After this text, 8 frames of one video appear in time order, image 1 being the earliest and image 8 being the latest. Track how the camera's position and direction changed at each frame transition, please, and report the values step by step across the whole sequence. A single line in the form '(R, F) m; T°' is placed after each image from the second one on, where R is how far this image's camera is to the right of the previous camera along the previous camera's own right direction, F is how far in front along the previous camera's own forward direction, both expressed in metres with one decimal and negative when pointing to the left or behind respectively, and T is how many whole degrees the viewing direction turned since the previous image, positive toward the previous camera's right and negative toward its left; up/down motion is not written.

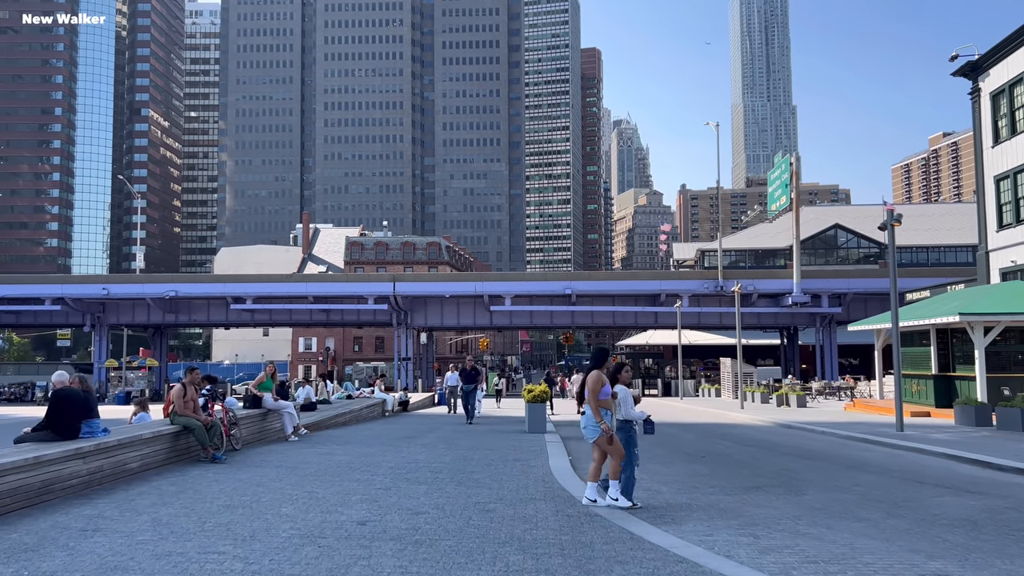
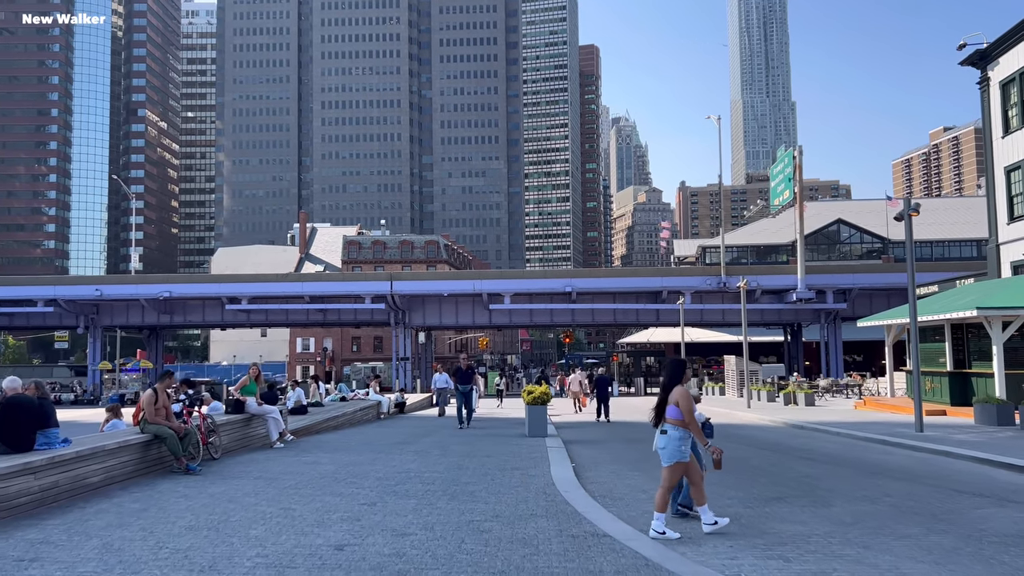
(0.0, +0.8) m; 0°
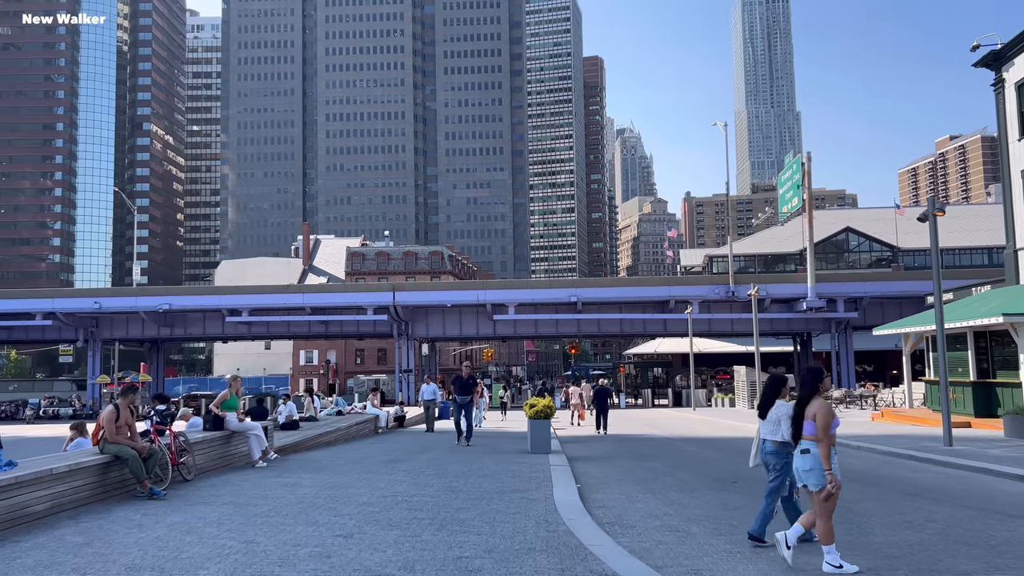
(+0.1, +0.9) m; 0°
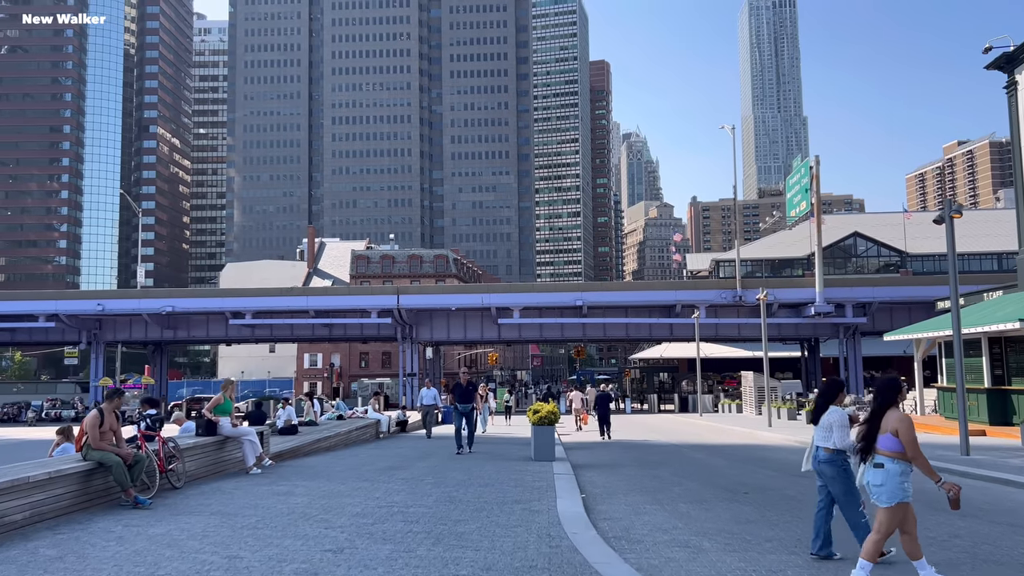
(0.0, +0.4) m; 0°
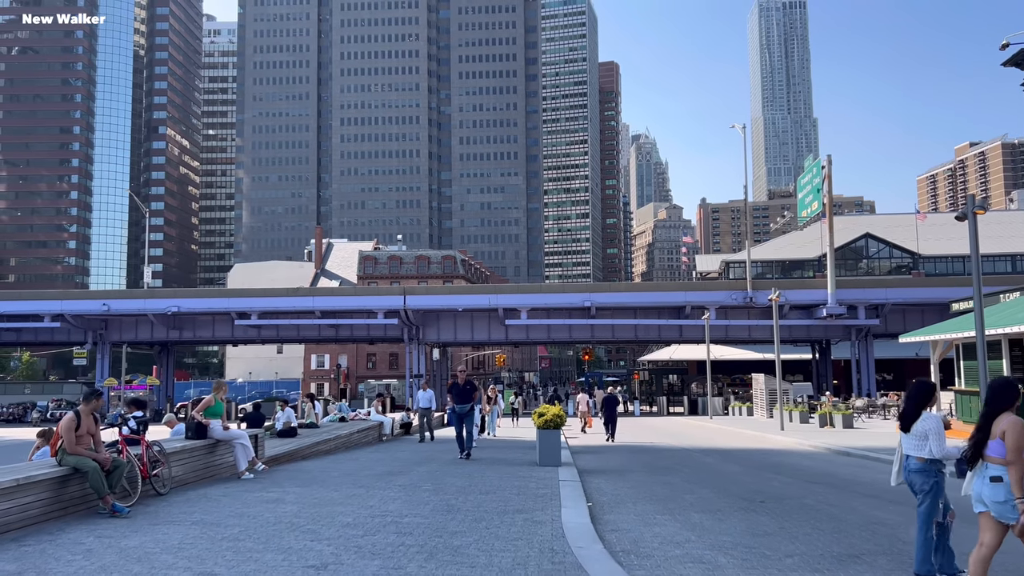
(+0.1, +0.5) m; -1°
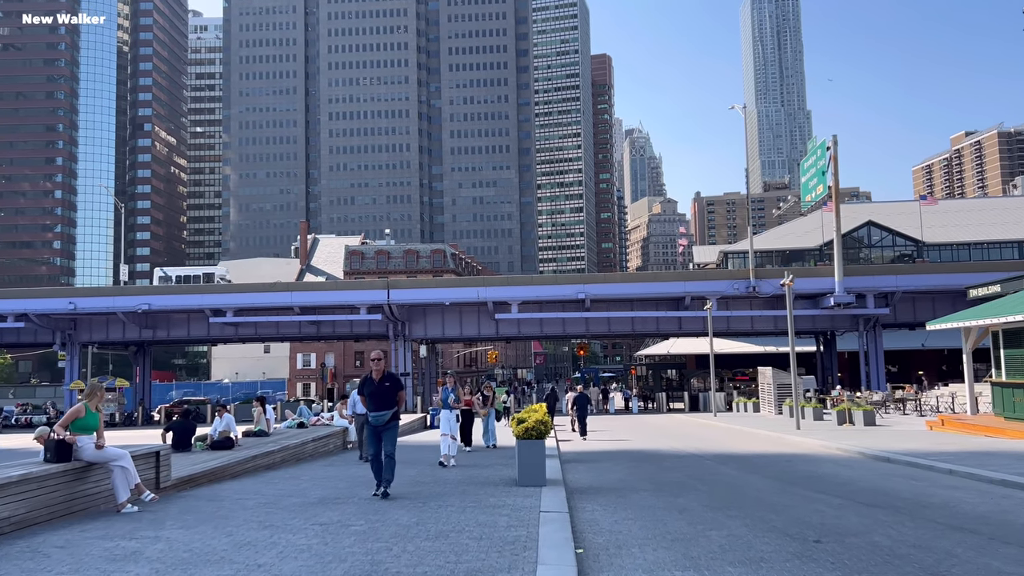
(+0.3, +2.8) m; 0°
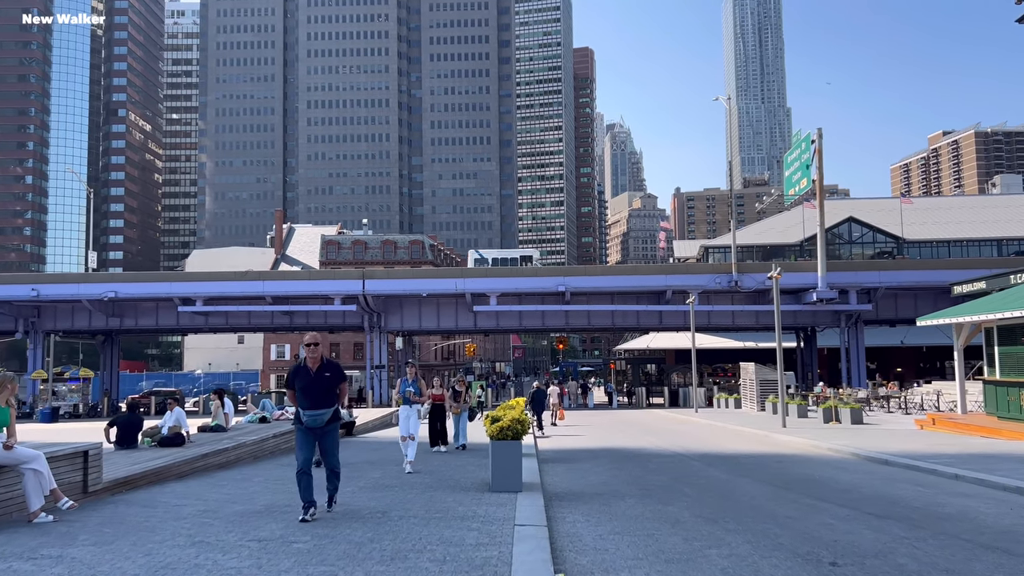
(+0.1, +1.0) m; +1°
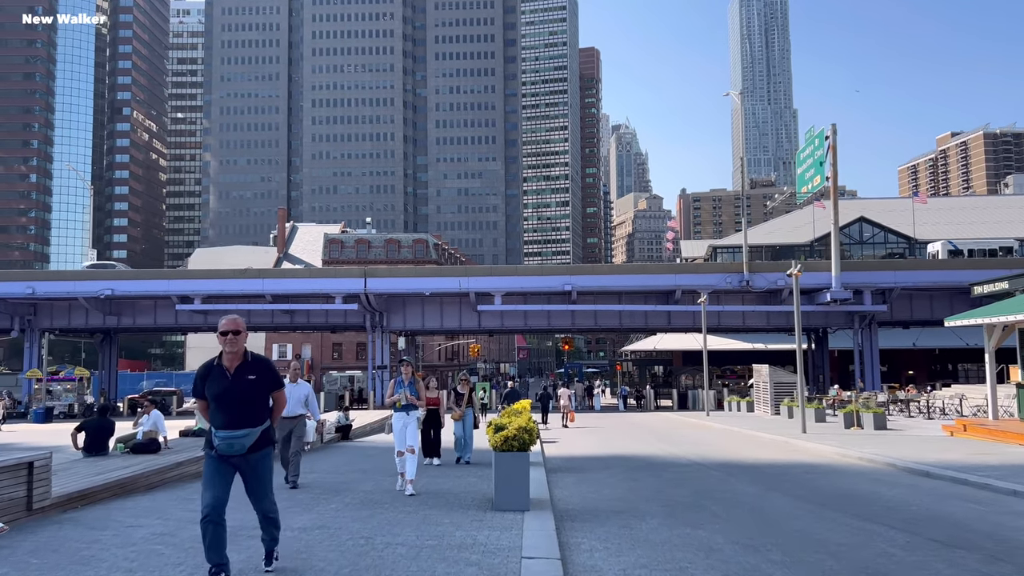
(0.0, +1.2) m; 0°
